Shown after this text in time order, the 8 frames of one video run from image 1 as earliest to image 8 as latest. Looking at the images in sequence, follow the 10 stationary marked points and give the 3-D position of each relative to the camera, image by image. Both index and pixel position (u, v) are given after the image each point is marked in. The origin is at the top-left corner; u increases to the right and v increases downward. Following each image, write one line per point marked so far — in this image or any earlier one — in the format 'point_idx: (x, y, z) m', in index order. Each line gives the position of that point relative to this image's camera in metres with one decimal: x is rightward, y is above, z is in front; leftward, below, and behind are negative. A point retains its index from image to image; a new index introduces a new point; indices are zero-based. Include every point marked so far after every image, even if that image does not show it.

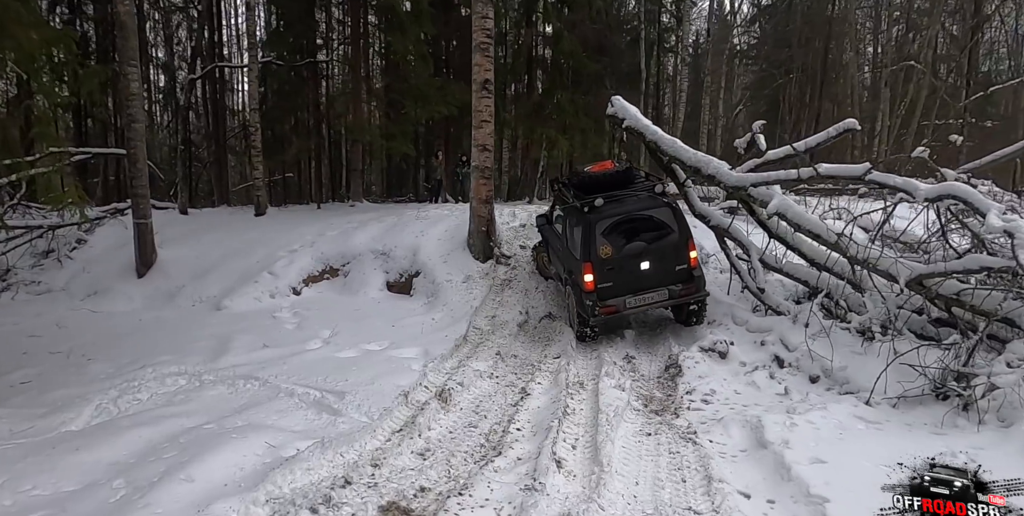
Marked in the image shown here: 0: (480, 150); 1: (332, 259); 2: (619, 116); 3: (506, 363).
0: (-0.6, +1.9, +10.0) m
1: (-3.5, 0.0, +10.9) m
2: (+2.0, +2.6, +10.6) m
3: (-0.1, -1.2, +6.3) m
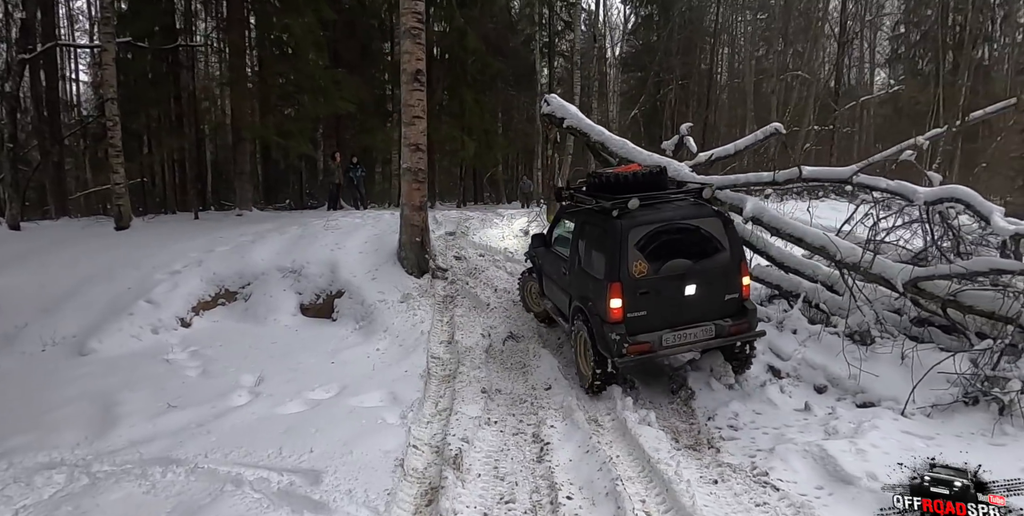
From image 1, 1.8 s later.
0: (-1.6, +1.7, +8.7) m
1: (-4.5, -0.4, +8.9) m
2: (+0.8, +2.5, +9.9) m
3: (-0.1, -1.3, +5.3) m
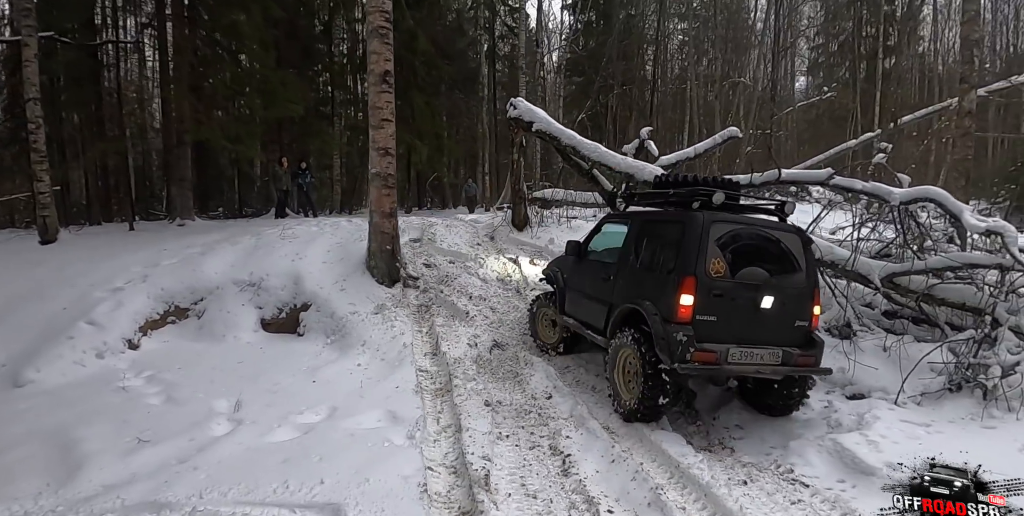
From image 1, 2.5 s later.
0: (-1.9, +1.5, +8.3) m
1: (-4.9, -0.6, +8.2) m
2: (+0.2, +2.4, +9.8) m
3: (-0.1, -1.4, +5.1) m
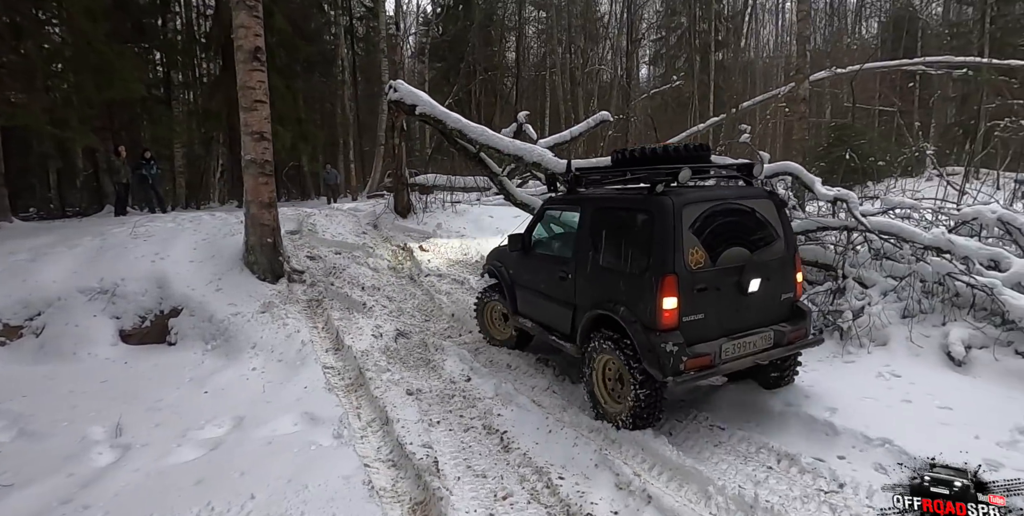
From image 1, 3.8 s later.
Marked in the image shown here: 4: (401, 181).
0: (-3.5, +1.6, +7.6) m
1: (-6.2, -0.7, +6.9) m
2: (-1.8, +2.6, +9.5) m
3: (-0.7, -1.3, +5.0) m
4: (-2.3, +1.6, +11.8) m
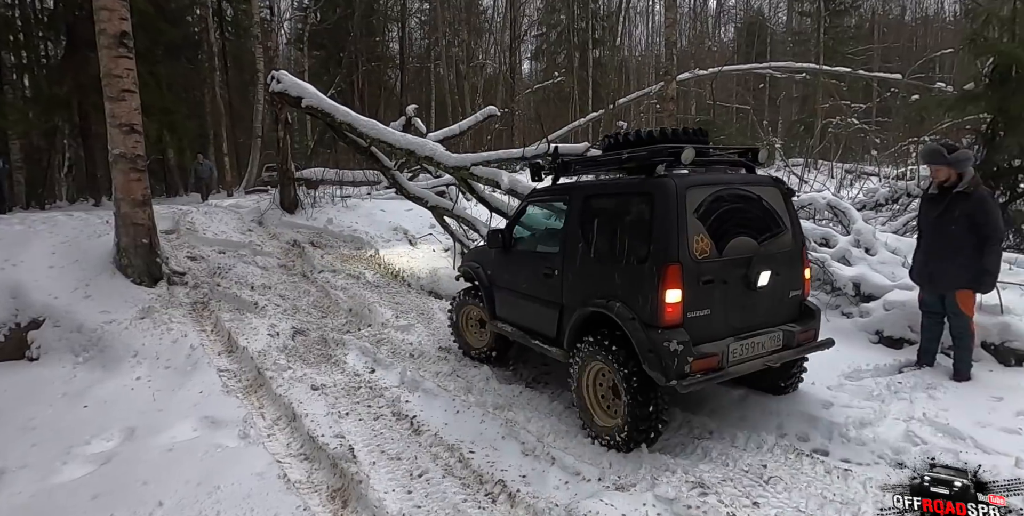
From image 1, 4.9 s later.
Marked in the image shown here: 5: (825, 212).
0: (-4.9, +1.6, +7.0) m
1: (-7.3, -0.8, +5.9) m
2: (-3.6, +2.7, +9.2) m
3: (-1.6, -1.2, +5.0) m
4: (-4.5, +1.7, +11.4) m
5: (+4.1, +0.6, +7.5) m
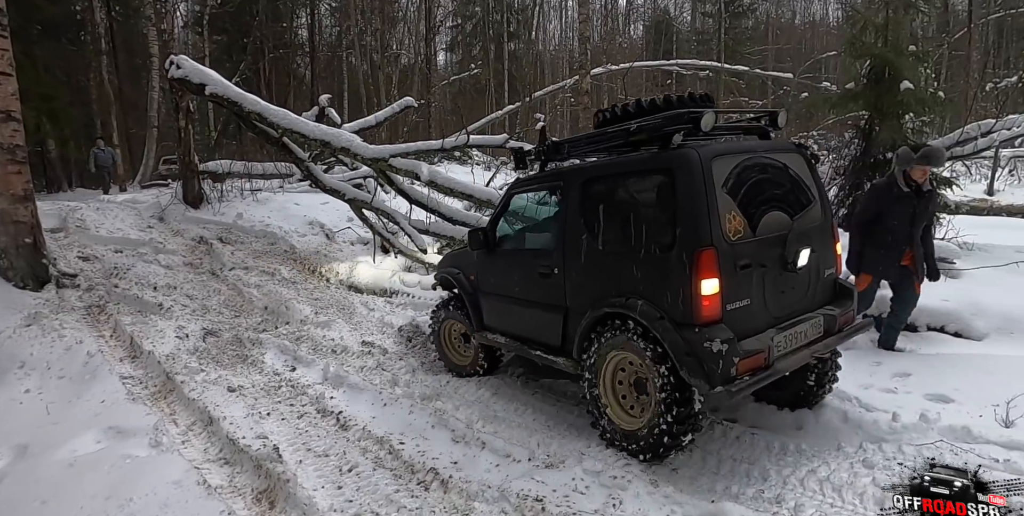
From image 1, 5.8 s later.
0: (-5.8, +1.5, +6.3) m
1: (-8.0, -0.9, +4.9) m
2: (-4.9, +2.7, +8.7) m
3: (-2.2, -1.2, +4.8) m
4: (-6.1, +1.7, +10.7) m
5: (+3.1, +0.8, +8.0) m
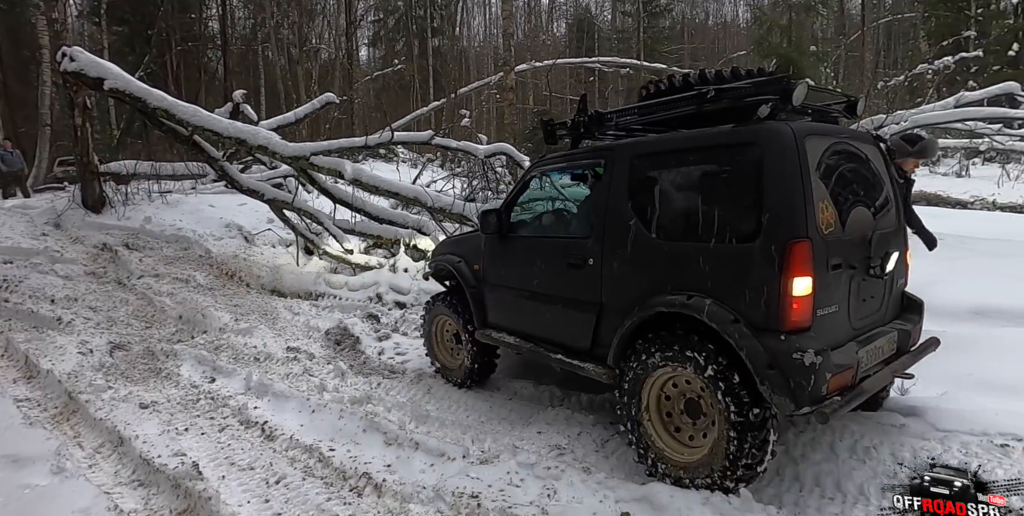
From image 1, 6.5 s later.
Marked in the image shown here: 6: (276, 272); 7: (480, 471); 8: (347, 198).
0: (-6.6, +1.4, +5.6) m
1: (-8.5, -1.1, +3.9) m
2: (-6.0, +2.6, +8.0) m
3: (-2.7, -1.2, +4.5) m
4: (-7.4, +1.6, +9.9) m
5: (+2.0, +0.9, +8.3) m
6: (-3.5, -0.2, +8.5) m
7: (-0.2, -1.3, +3.5) m
8: (-2.3, +0.9, +8.1) m
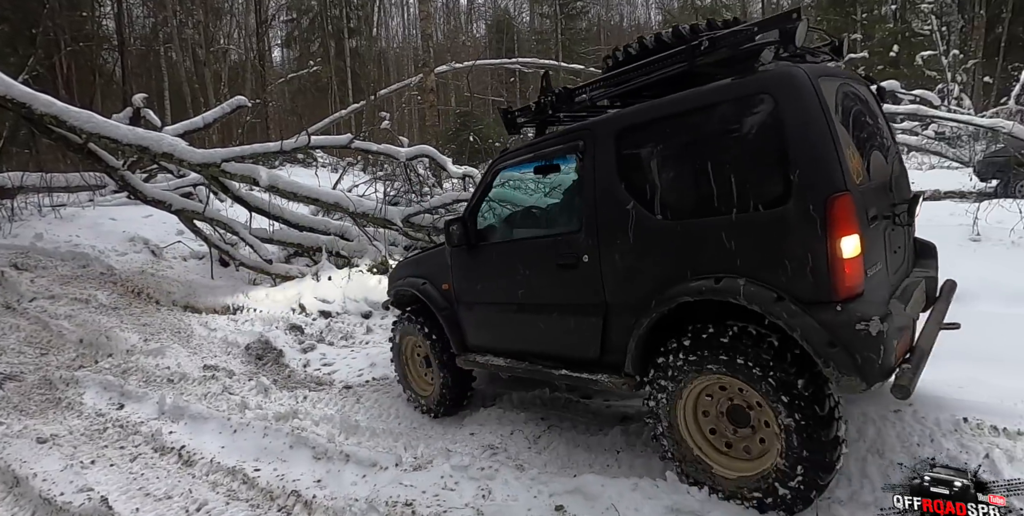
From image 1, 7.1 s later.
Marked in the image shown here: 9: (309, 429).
0: (-7.3, +1.1, +4.8) m
1: (-8.9, -1.5, +2.9) m
2: (-7.0, +2.3, +7.2) m
3: (-3.2, -1.4, +4.2) m
4: (-8.6, +1.2, +8.9) m
5: (+0.9, +1.0, +8.5) m
6: (-4.5, -0.4, +8.0) m
7: (-0.6, -1.3, +3.5) m
8: (-3.4, +0.7, +7.8) m
9: (-1.4, -1.3, +4.1) m
